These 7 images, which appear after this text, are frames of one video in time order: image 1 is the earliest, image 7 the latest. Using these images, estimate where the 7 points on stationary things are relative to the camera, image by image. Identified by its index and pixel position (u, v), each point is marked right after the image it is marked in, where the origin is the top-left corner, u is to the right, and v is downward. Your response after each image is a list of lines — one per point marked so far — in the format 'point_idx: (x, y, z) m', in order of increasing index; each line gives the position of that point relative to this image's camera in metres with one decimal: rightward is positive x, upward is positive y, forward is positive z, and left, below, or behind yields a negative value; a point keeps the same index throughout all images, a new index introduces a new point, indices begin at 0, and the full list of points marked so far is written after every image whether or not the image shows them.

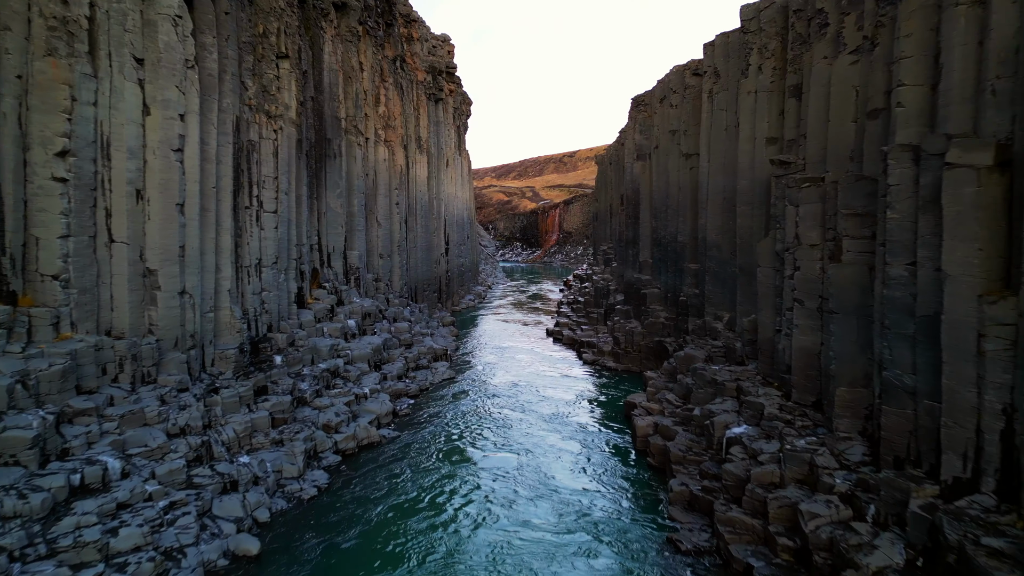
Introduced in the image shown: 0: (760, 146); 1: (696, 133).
0: (+3.8, +2.1, +10.7) m
1: (+3.8, +3.2, +14.6) m
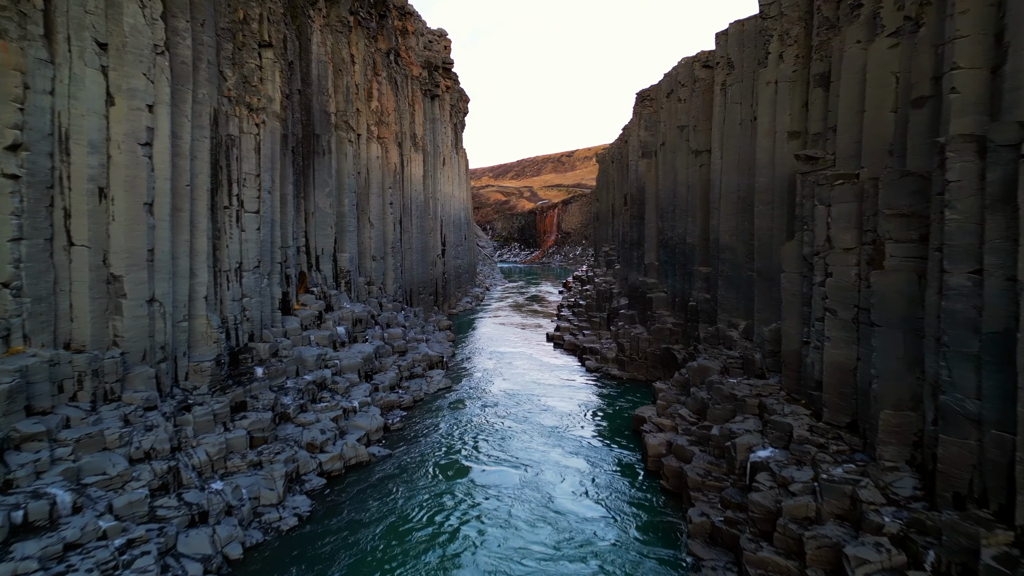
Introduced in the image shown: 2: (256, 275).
0: (+3.8, +2.0, +9.8) m
1: (+3.8, +3.1, +13.8) m
2: (-4.1, +0.2, +11.3) m
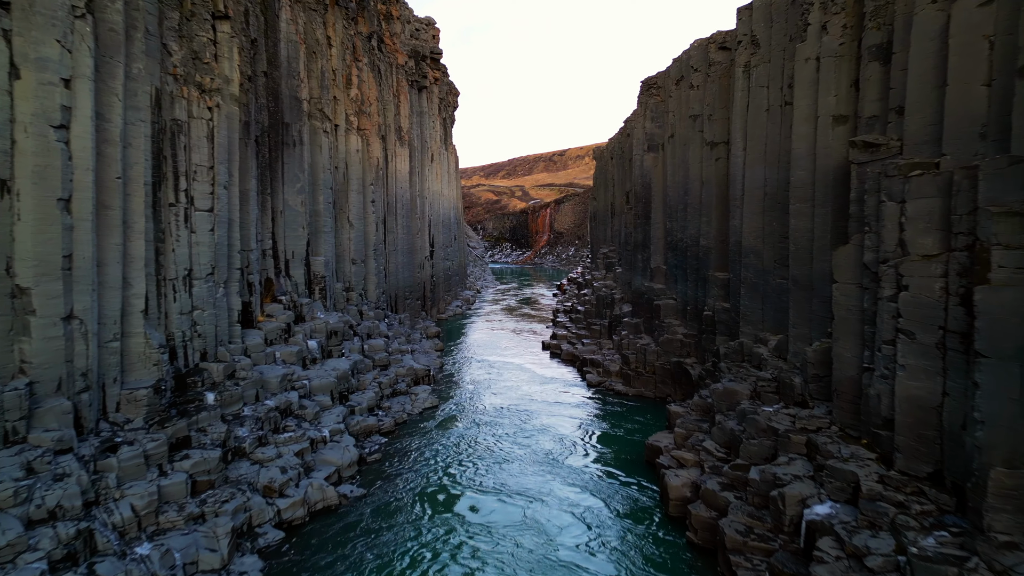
0: (+3.7, +1.9, +8.4) m
1: (+3.7, +3.0, +12.3) m
2: (-4.2, +0.1, +9.7) m
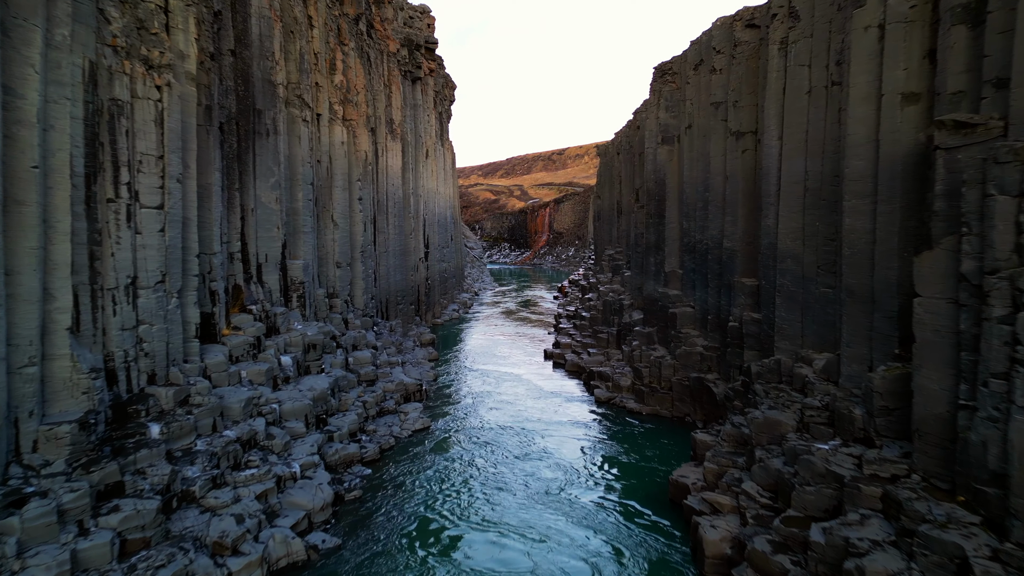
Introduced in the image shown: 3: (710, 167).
0: (+3.7, +1.8, +7.0) m
1: (+3.7, +2.8, +10.9) m
2: (-4.1, -0.1, +8.3) m
3: (+3.4, +2.1, +12.2) m
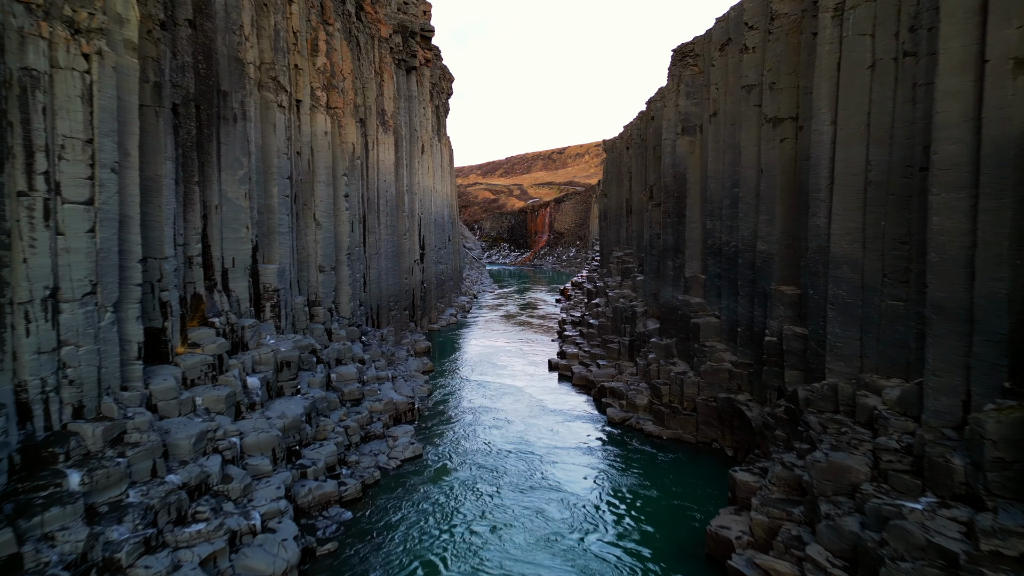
0: (+3.8, +1.7, +5.5) m
1: (+3.8, +2.7, +9.5) m
2: (-4.1, -0.2, +6.8) m
3: (+3.5, +2.0, +10.8) m
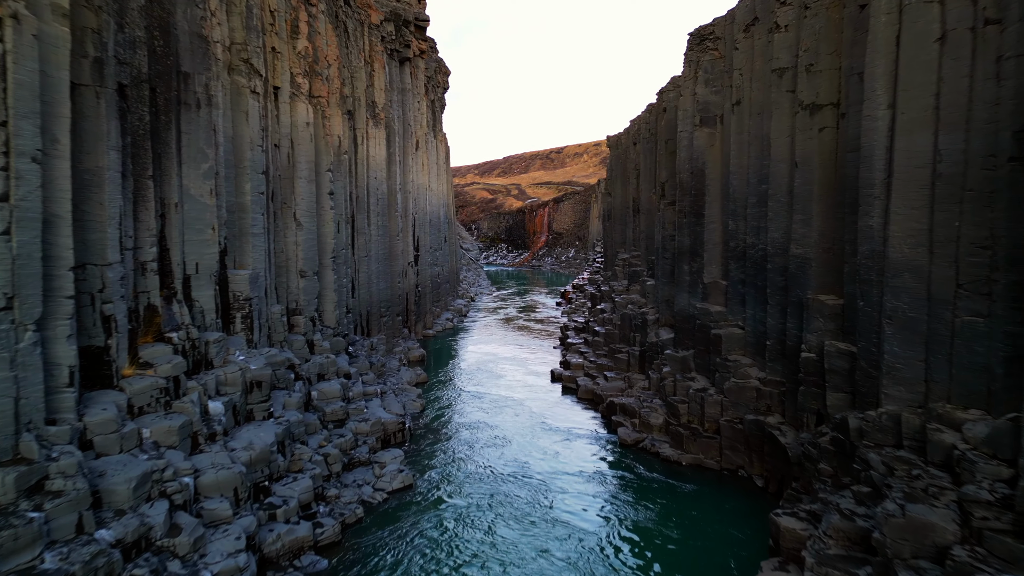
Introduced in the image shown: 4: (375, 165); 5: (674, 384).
0: (+3.8, +1.5, +4.3) m
1: (+3.8, +2.6, +8.3) m
2: (-4.0, -0.3, +5.6) m
3: (+3.5, +1.8, +9.6) m
4: (-3.3, +2.9, +16.8) m
5: (+2.6, -1.5, +11.3) m
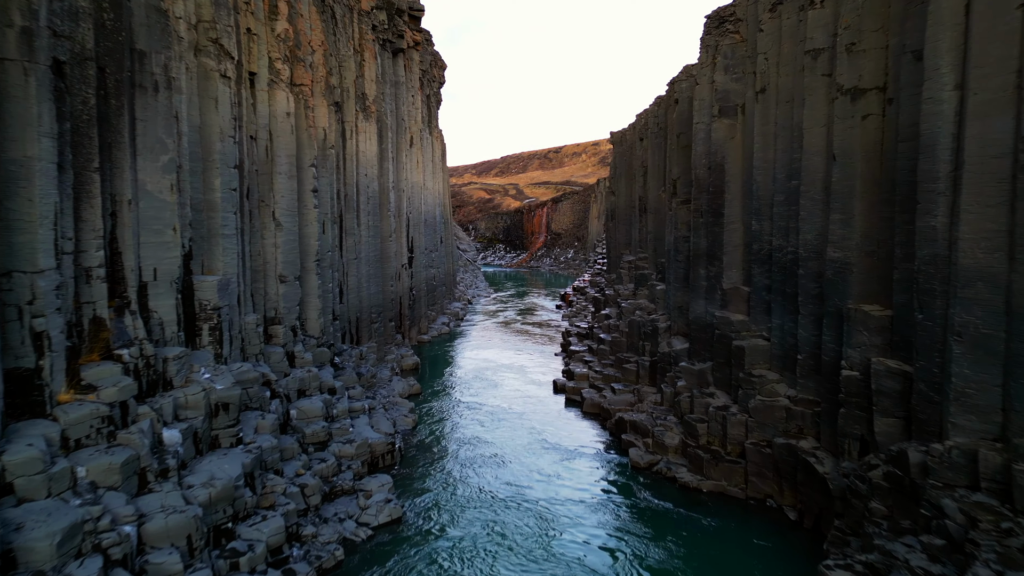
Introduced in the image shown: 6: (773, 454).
0: (+3.9, +1.4, +3.3) m
1: (+3.8, +2.5, +7.3) m
2: (-4.0, -0.4, +4.6) m
3: (+3.5, +1.8, +8.6) m
4: (-3.3, +2.8, +15.8) m
5: (+2.6, -1.6, +10.3) m
6: (+3.1, -2.0, +8.4) m
